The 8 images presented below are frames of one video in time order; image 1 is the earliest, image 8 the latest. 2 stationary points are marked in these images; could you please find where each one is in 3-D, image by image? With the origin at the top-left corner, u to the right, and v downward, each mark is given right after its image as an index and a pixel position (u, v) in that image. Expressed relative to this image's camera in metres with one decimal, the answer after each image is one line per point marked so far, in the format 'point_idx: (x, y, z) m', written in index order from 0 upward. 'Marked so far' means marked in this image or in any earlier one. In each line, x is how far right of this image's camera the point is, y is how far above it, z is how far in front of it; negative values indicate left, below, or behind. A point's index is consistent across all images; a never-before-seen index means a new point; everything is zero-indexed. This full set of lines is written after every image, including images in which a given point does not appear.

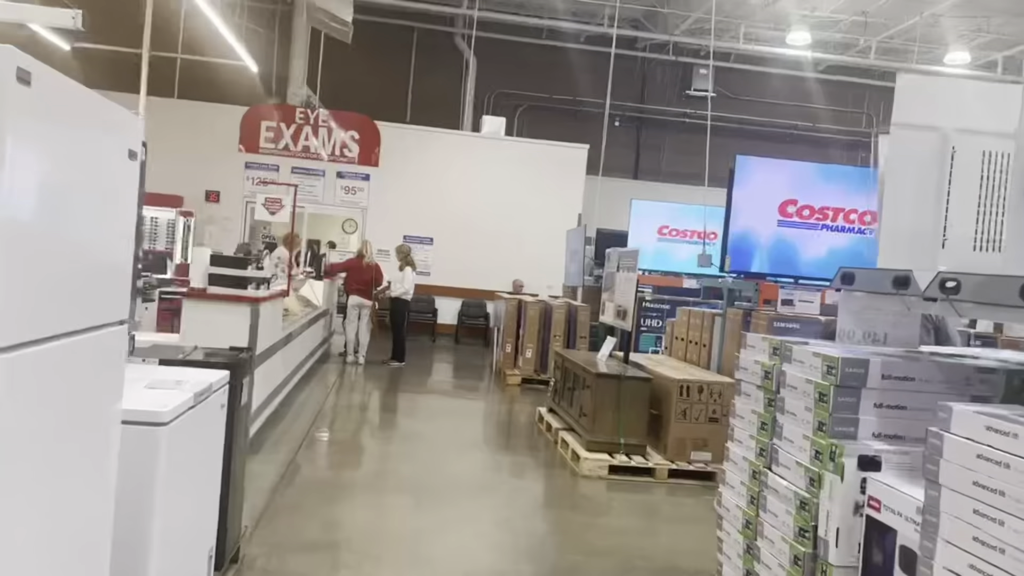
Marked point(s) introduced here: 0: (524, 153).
0: (+0.2, +2.1, +12.6) m
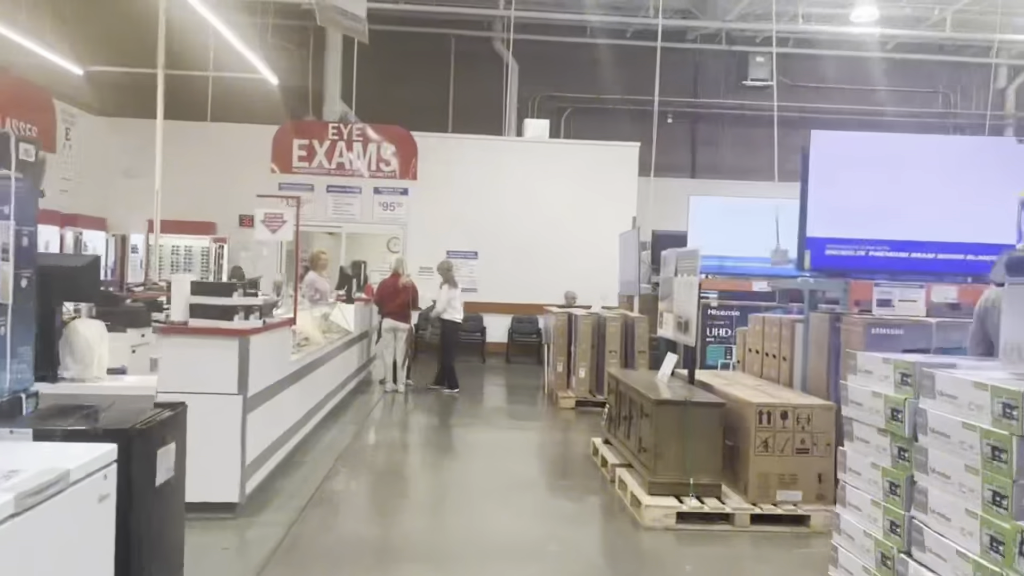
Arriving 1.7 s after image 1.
0: (+0.8, +1.9, +11.9) m
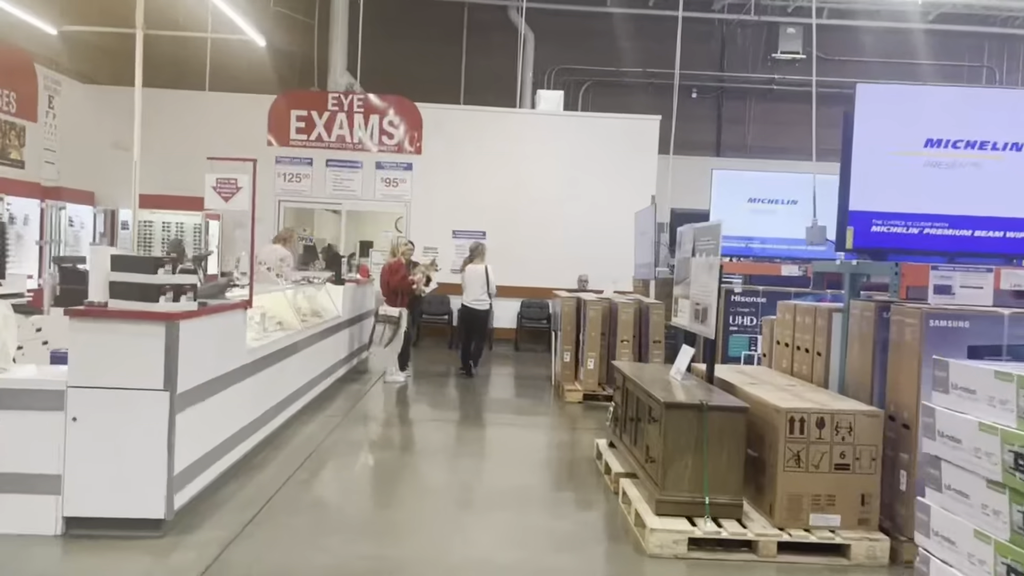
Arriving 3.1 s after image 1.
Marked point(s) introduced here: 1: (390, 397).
0: (+1.0, +2.2, +11.2) m
1: (-1.0, -0.9, +6.8) m
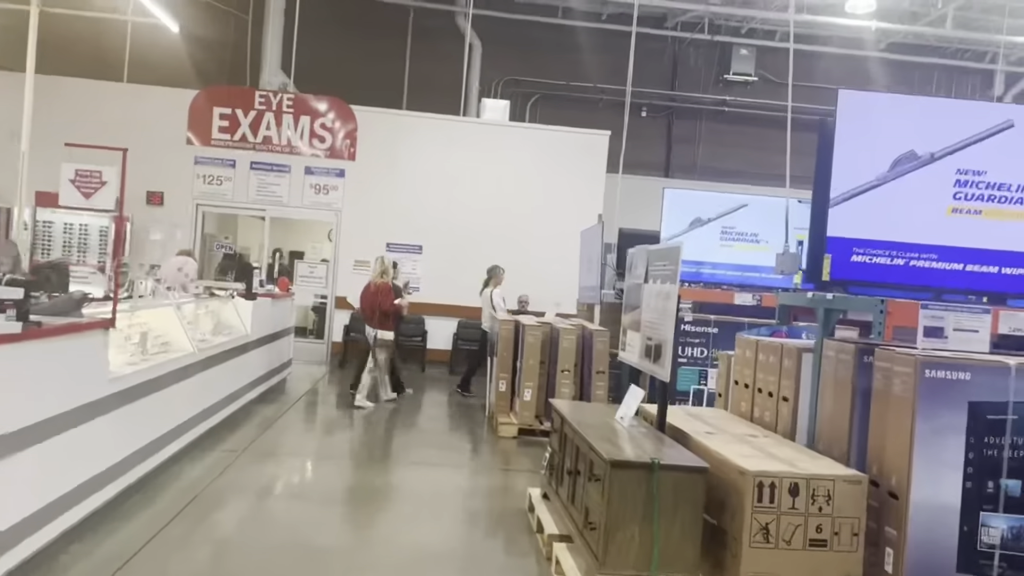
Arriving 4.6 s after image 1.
0: (+0.3, +1.9, +10.7) m
1: (-1.5, -1.0, +6.1) m
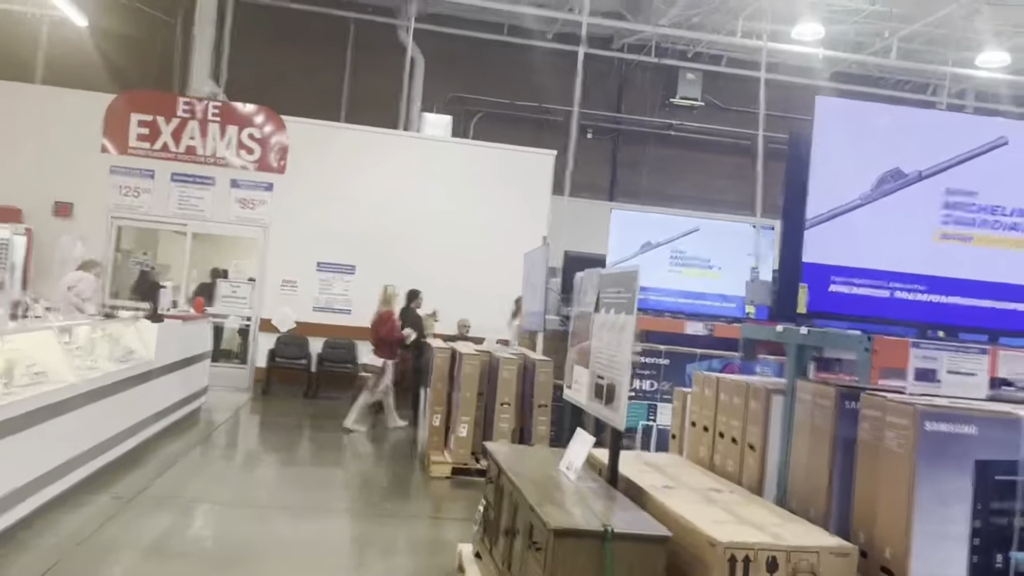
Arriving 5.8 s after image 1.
0: (-0.5, +1.6, +10.3) m
1: (-2.0, -1.2, +5.5) m
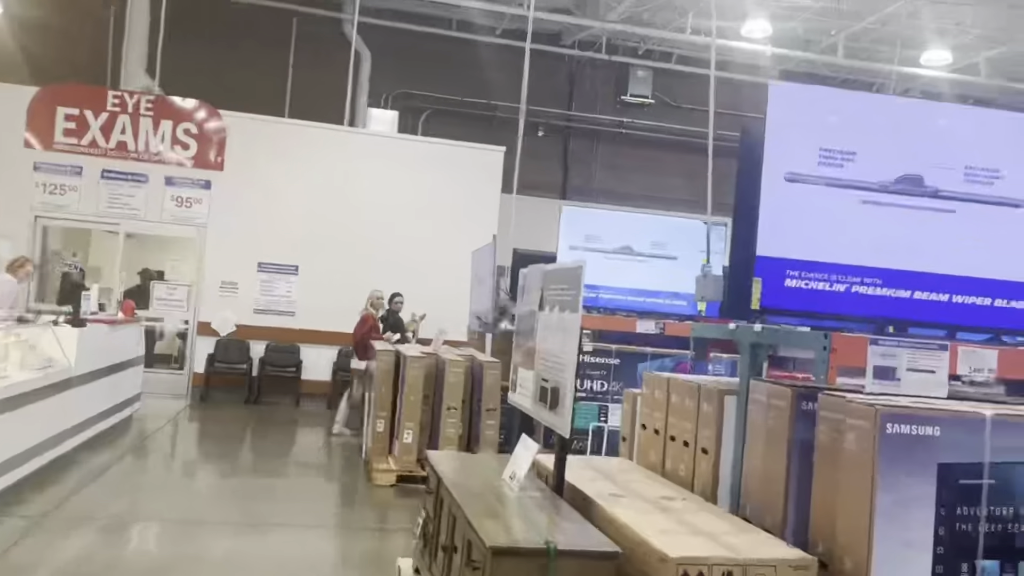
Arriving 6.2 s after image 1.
0: (-1.1, +1.6, +10.0) m
1: (-2.3, -1.2, +5.2) m
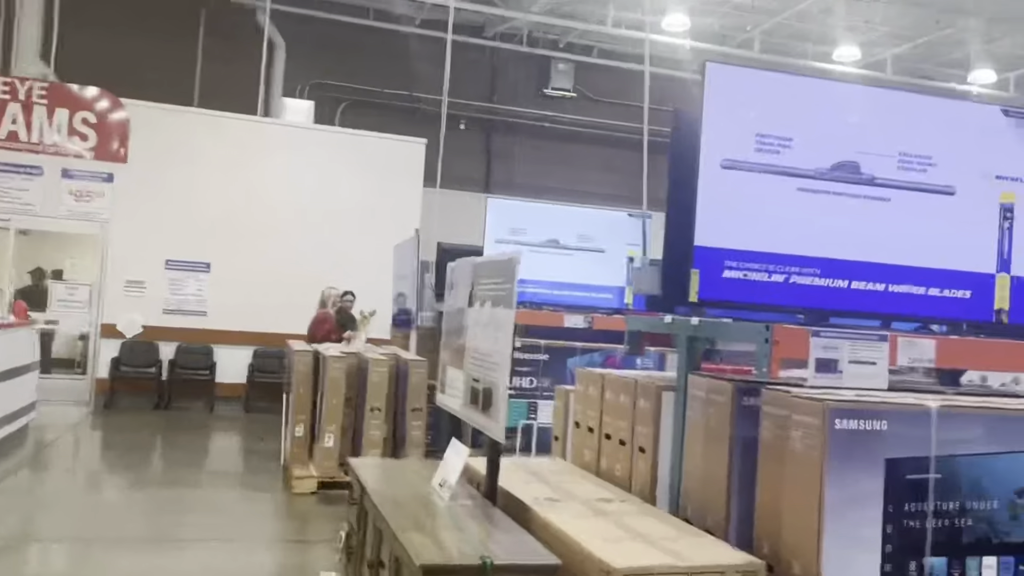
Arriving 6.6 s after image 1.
0: (-2.0, +1.6, +9.7) m
1: (-2.7, -1.2, +4.8) m
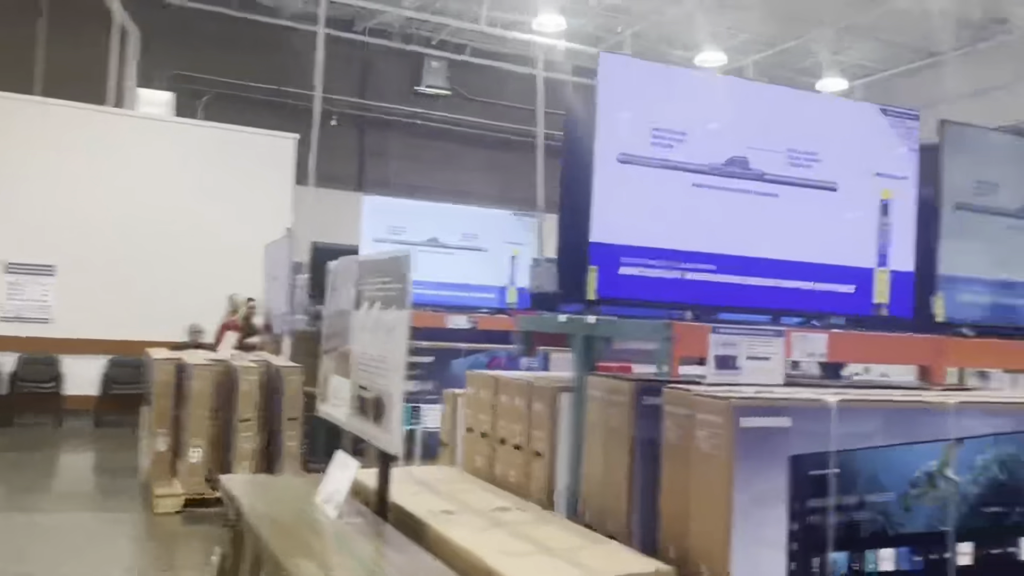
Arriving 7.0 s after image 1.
0: (-3.4, +1.6, +9.2) m
1: (-3.3, -1.2, +4.2) m
